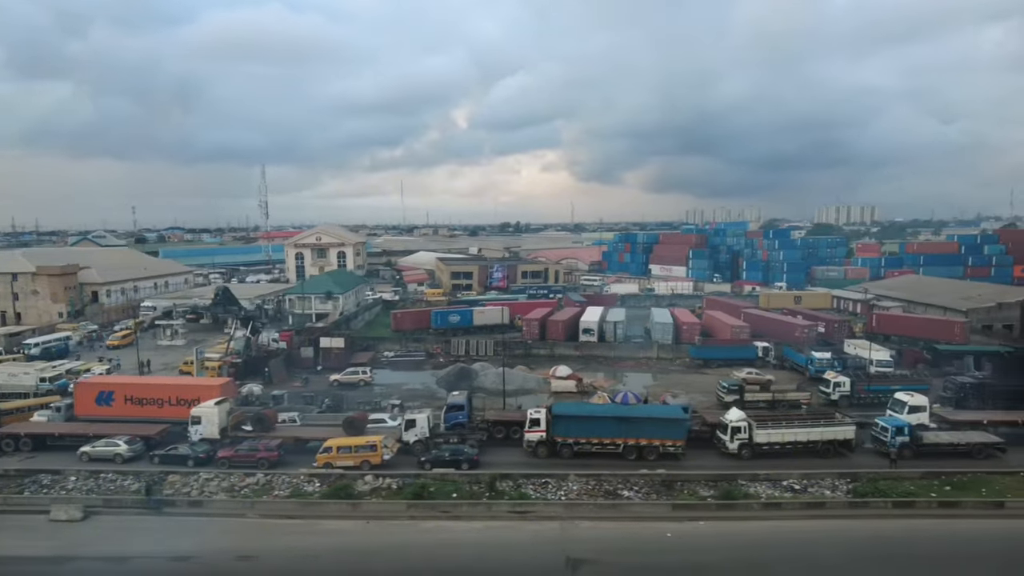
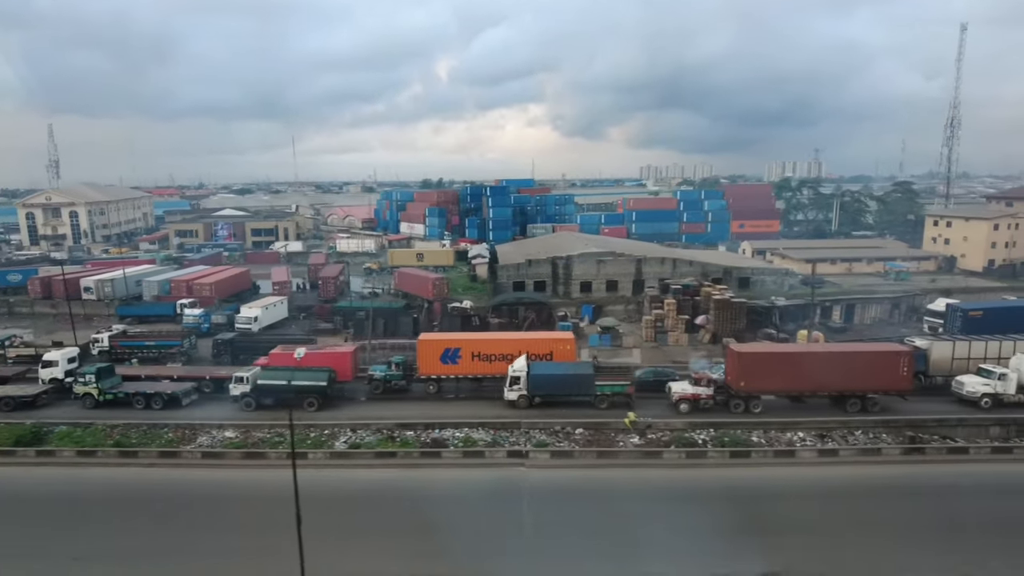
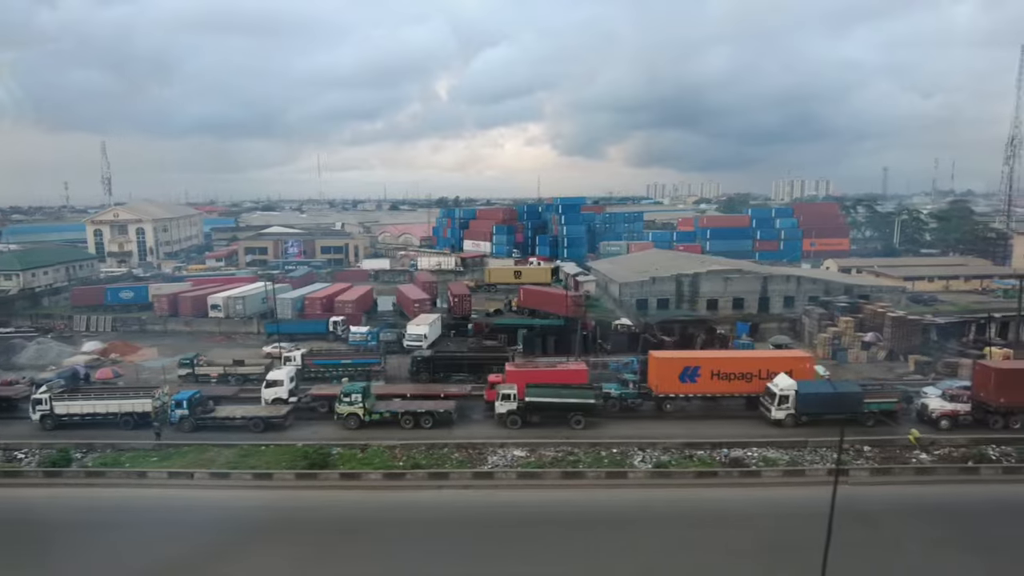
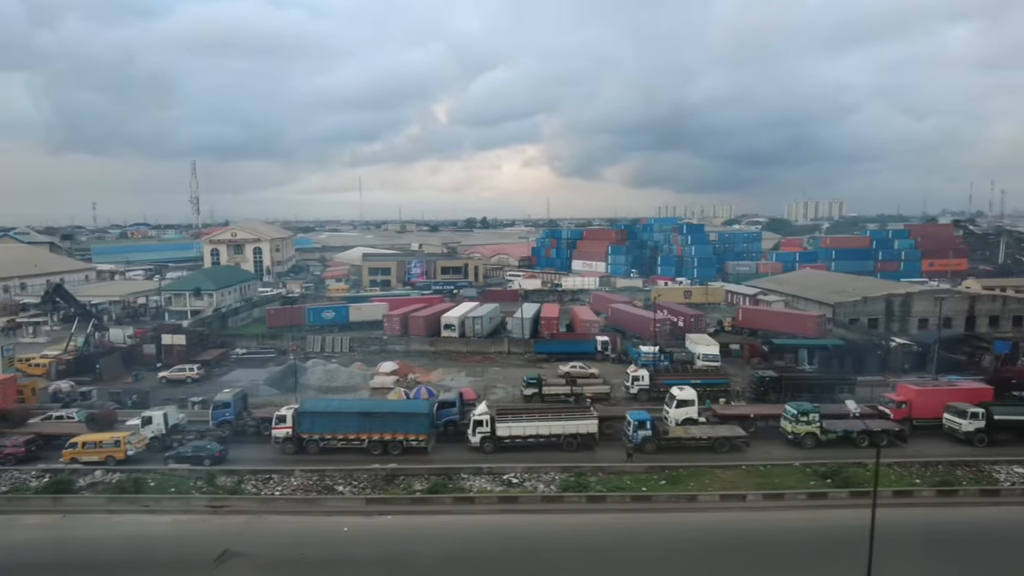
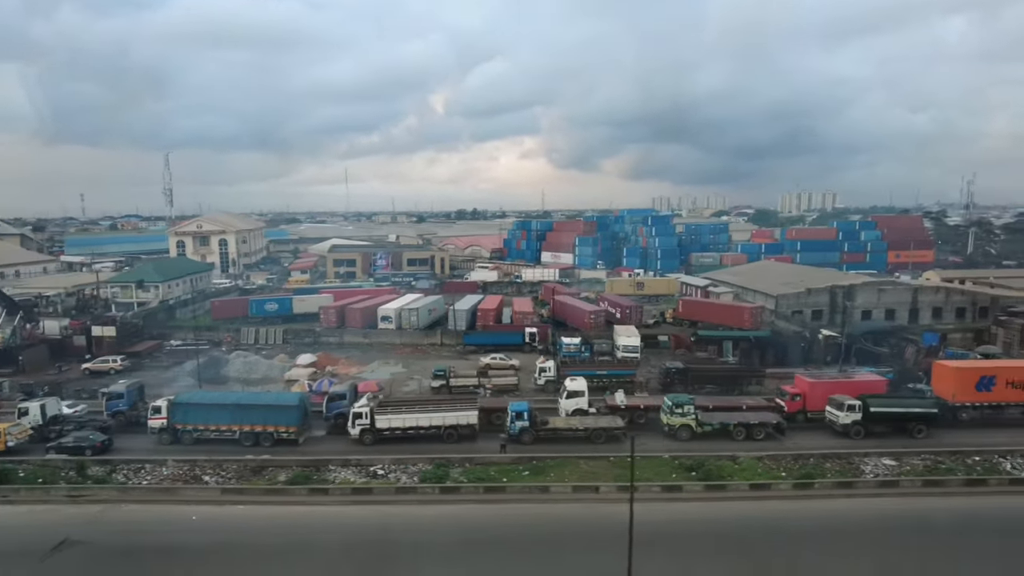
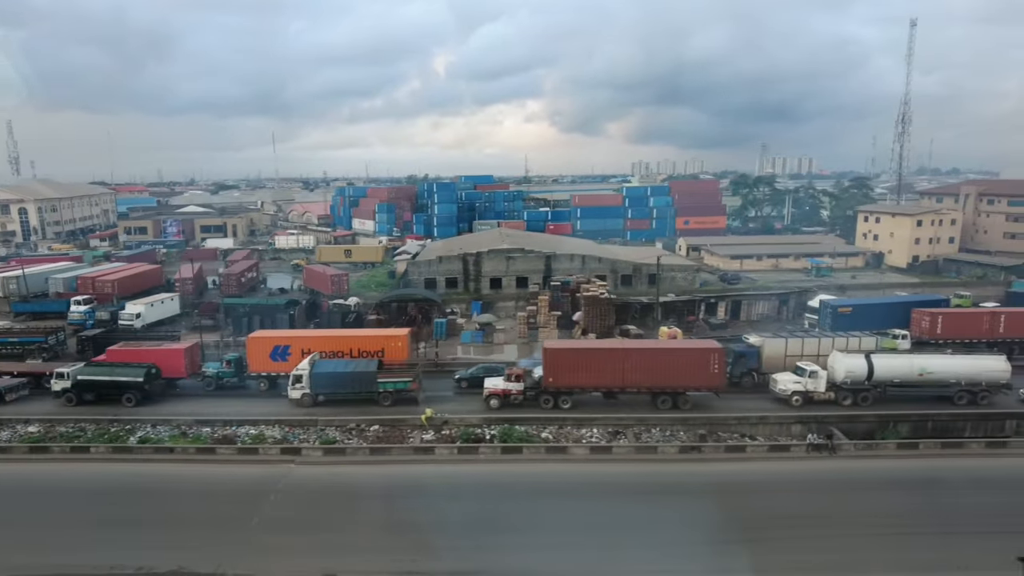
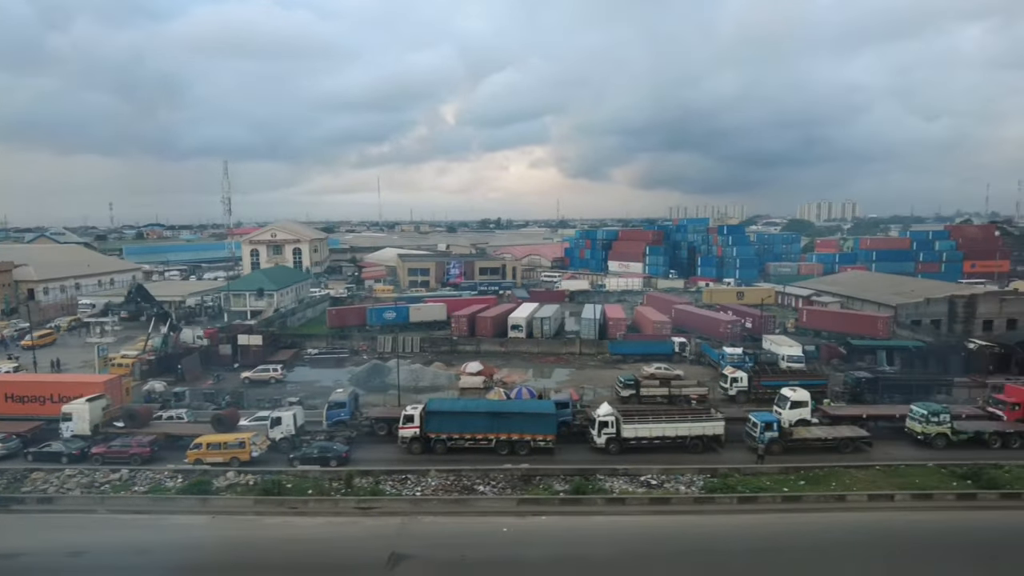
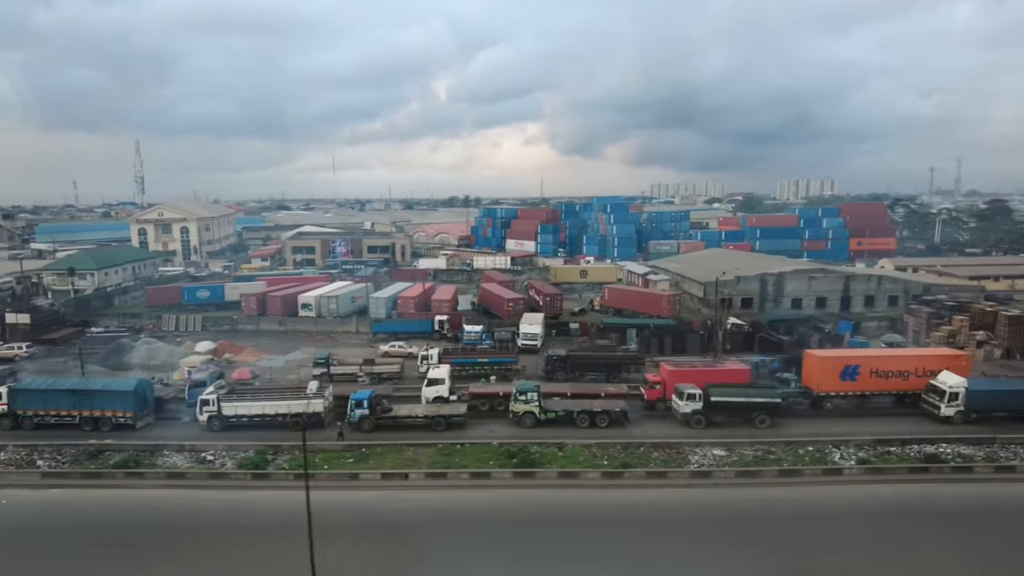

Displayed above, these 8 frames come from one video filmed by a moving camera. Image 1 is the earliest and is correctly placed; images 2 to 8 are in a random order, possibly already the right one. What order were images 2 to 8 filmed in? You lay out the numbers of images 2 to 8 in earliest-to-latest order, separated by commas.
7, 4, 5, 8, 3, 2, 6
